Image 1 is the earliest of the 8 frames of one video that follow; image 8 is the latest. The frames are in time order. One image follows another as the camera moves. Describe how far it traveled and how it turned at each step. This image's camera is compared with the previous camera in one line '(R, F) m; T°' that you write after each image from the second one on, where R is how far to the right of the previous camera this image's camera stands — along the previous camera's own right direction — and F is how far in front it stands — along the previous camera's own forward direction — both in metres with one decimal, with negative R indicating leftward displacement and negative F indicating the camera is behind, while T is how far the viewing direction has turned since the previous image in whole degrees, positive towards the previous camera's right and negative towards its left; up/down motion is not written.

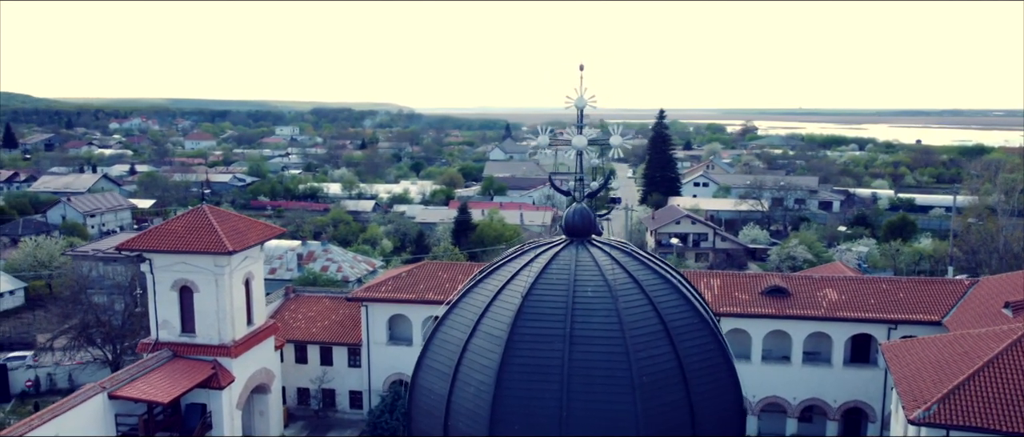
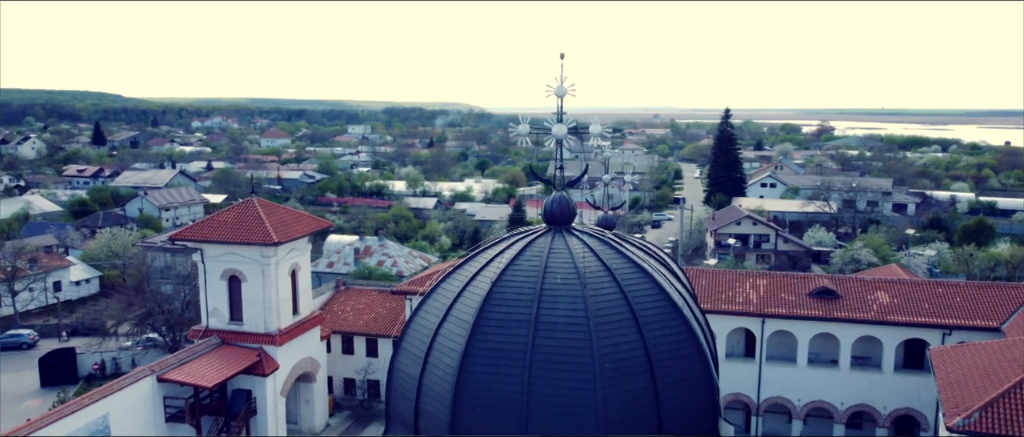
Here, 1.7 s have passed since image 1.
(+0.7, 0.0) m; -5°
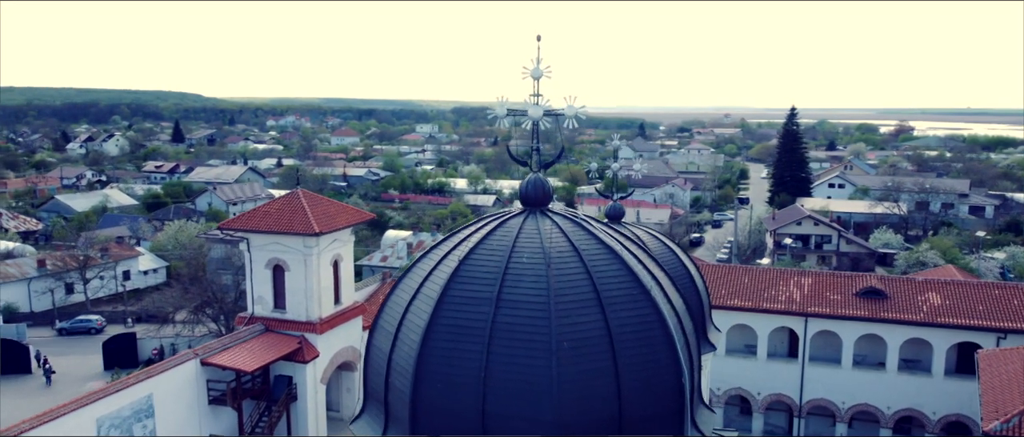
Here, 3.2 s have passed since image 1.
(+0.7, 0.0) m; -5°
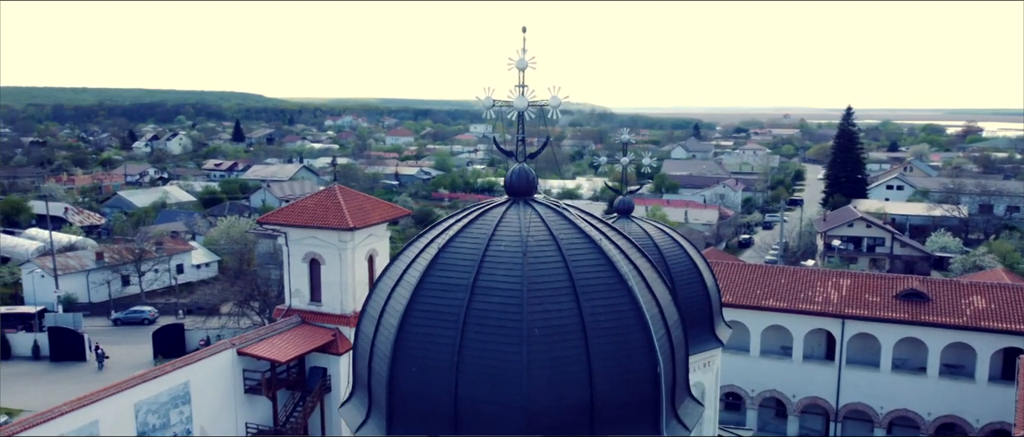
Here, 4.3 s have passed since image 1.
(+0.6, -0.1) m; -4°
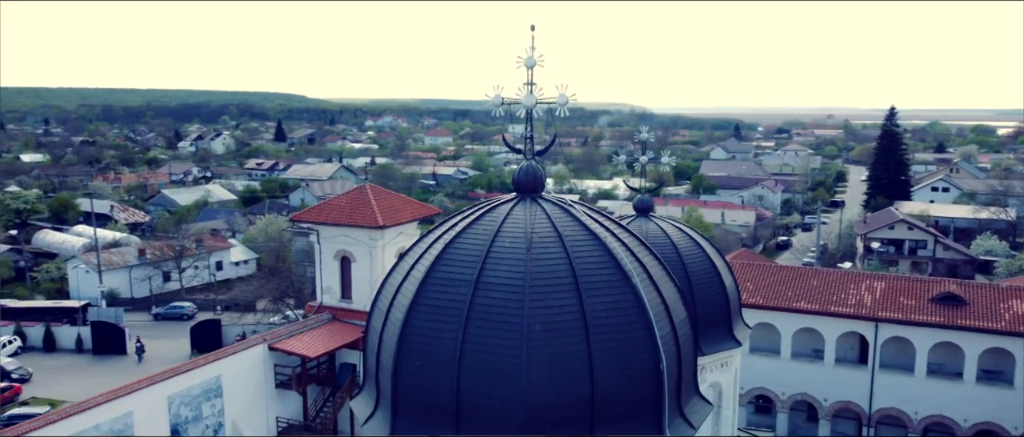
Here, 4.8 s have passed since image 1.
(+0.2, 0.0) m; -3°
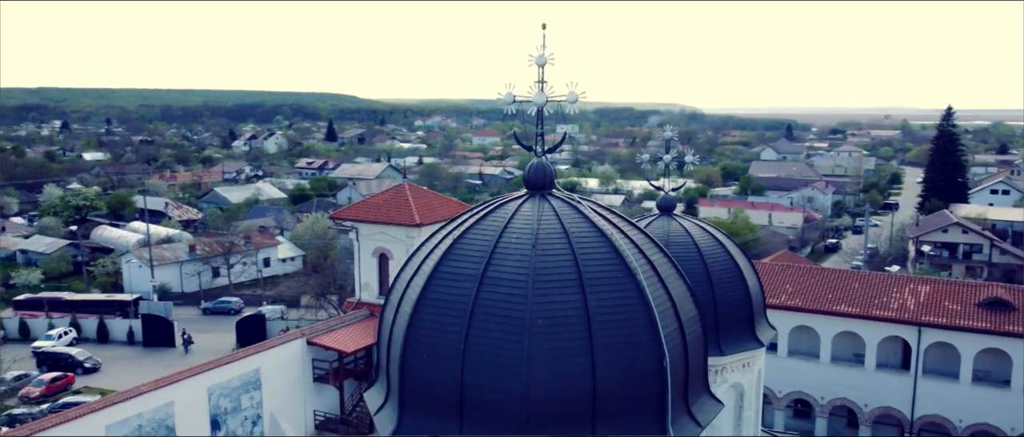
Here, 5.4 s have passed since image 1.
(+0.3, -0.1) m; -3°
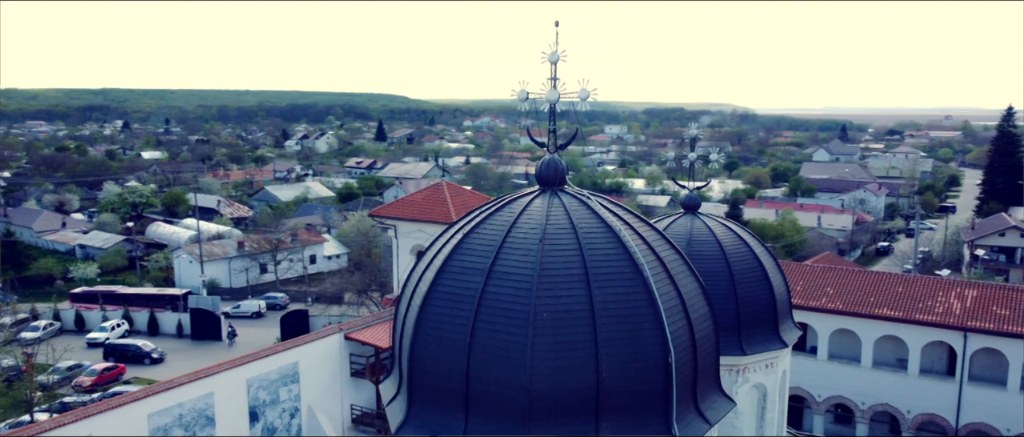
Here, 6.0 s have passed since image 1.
(+0.3, -0.1) m; -3°
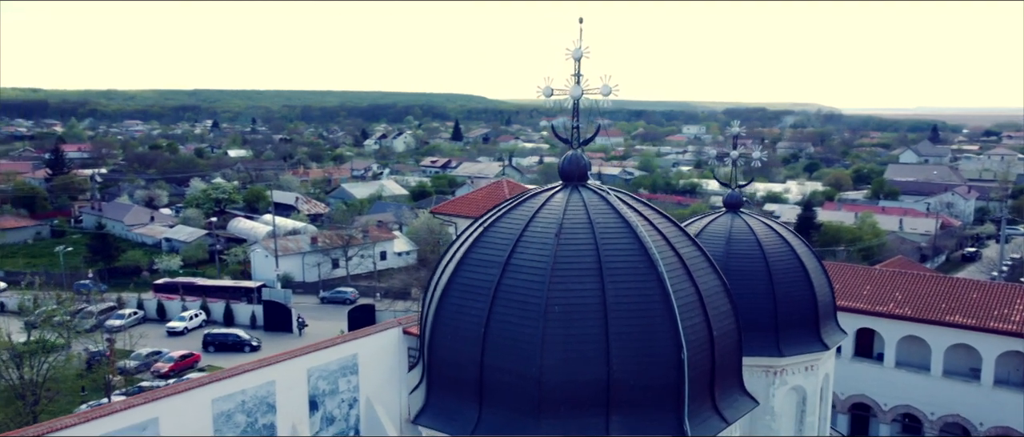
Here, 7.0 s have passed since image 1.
(+0.4, -0.1) m; -5°
